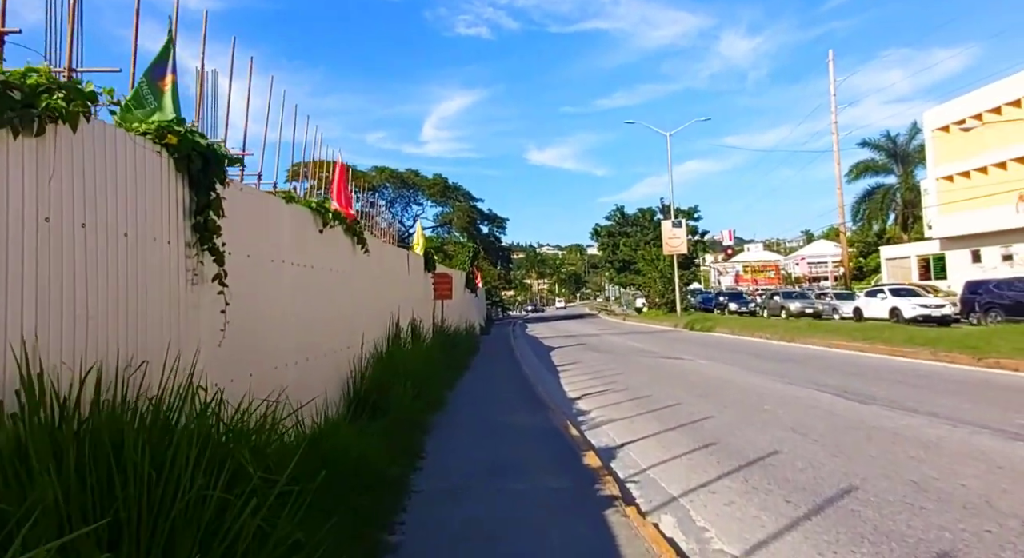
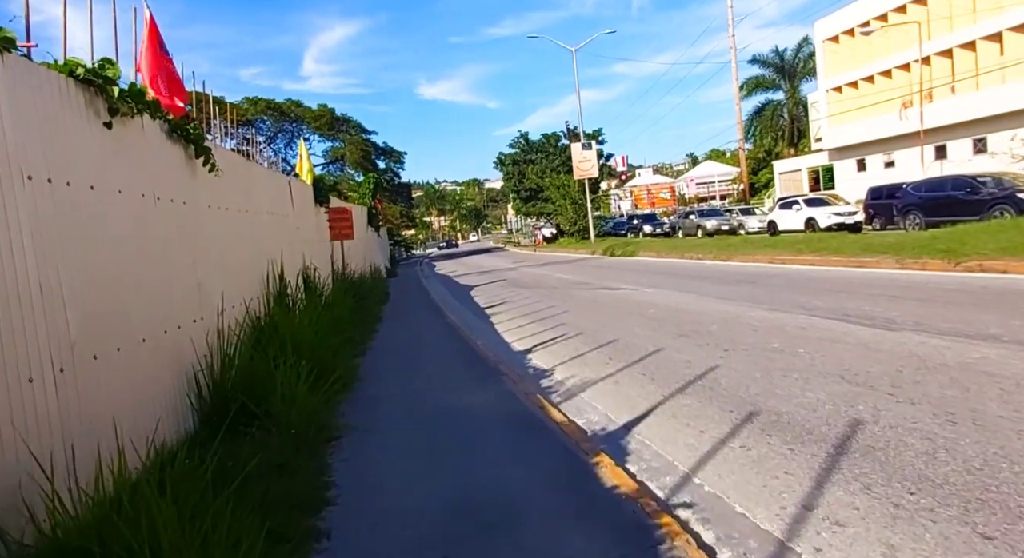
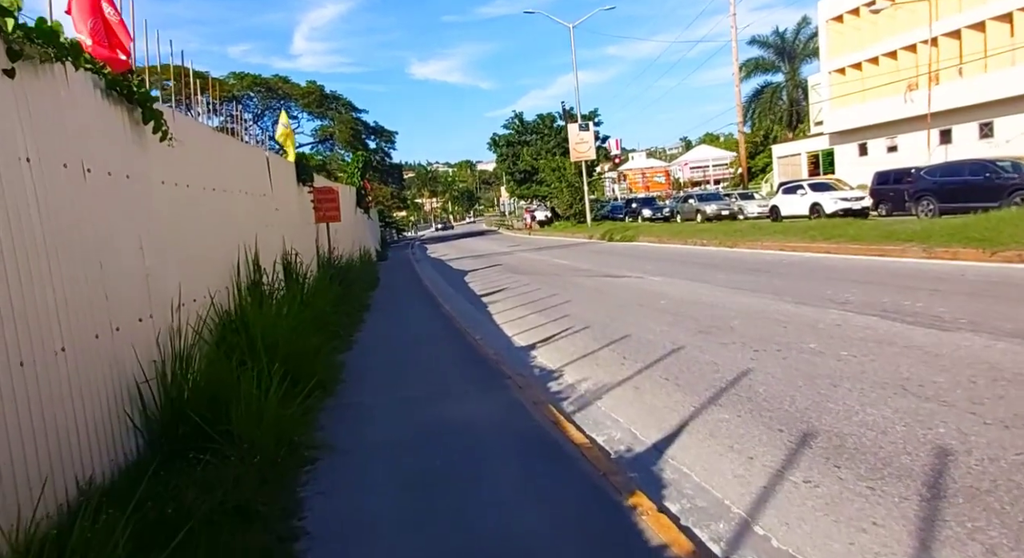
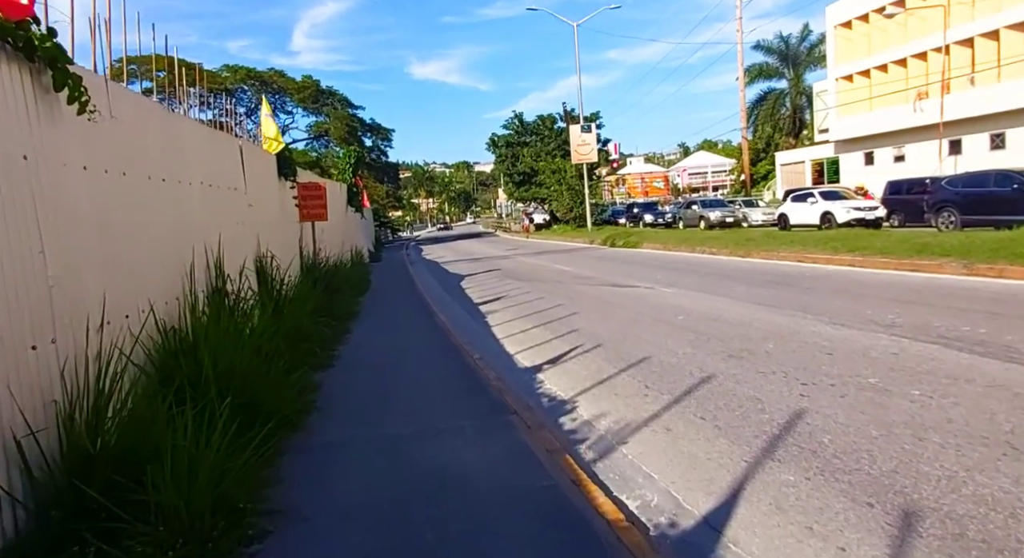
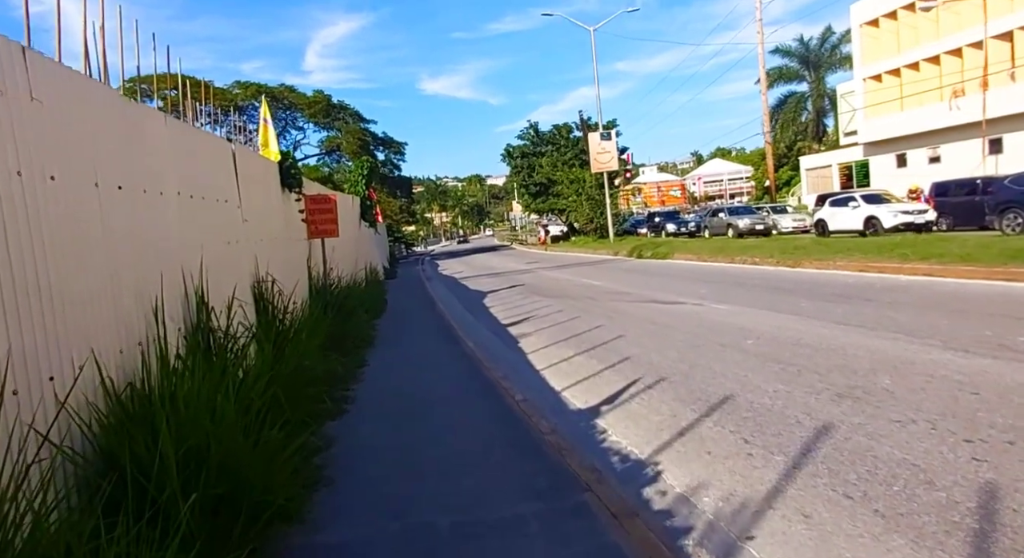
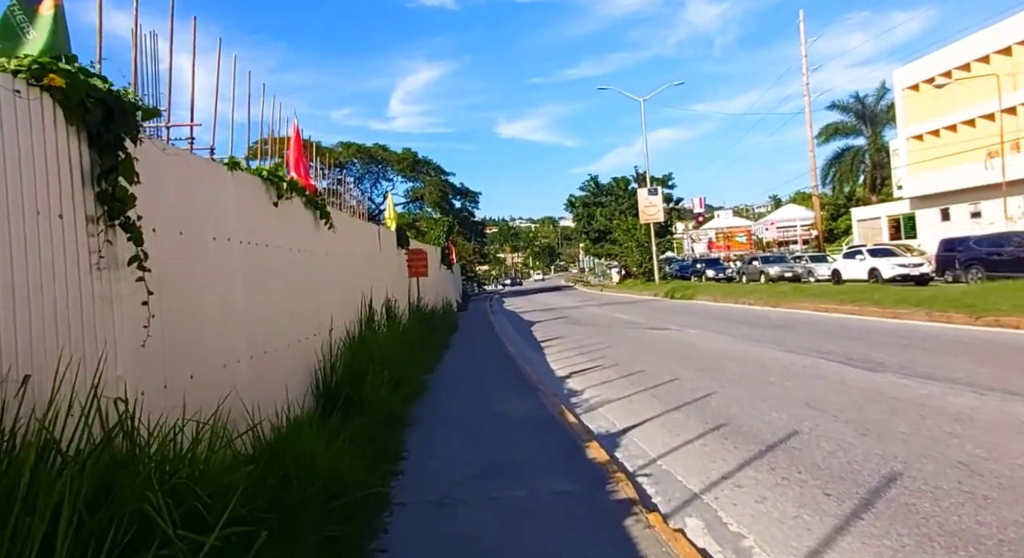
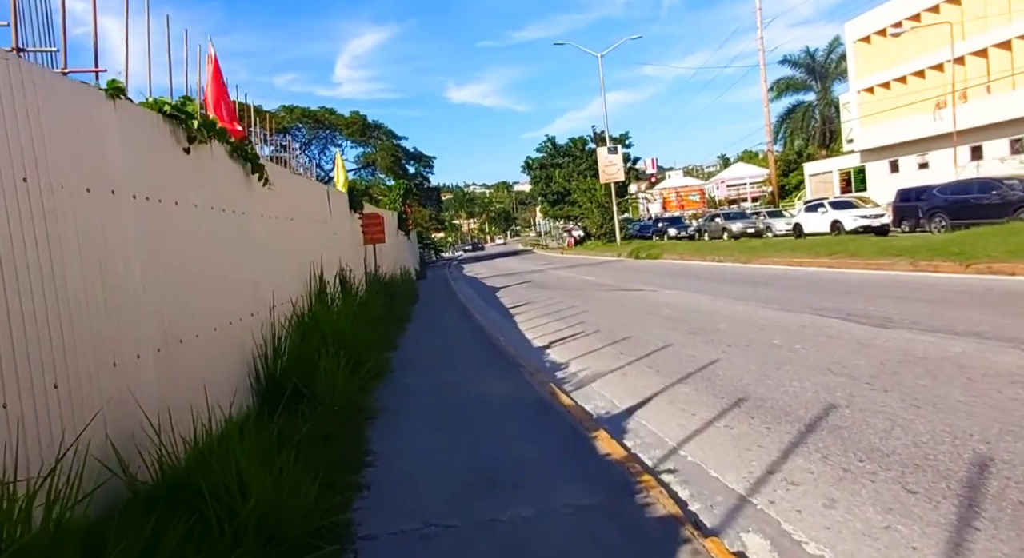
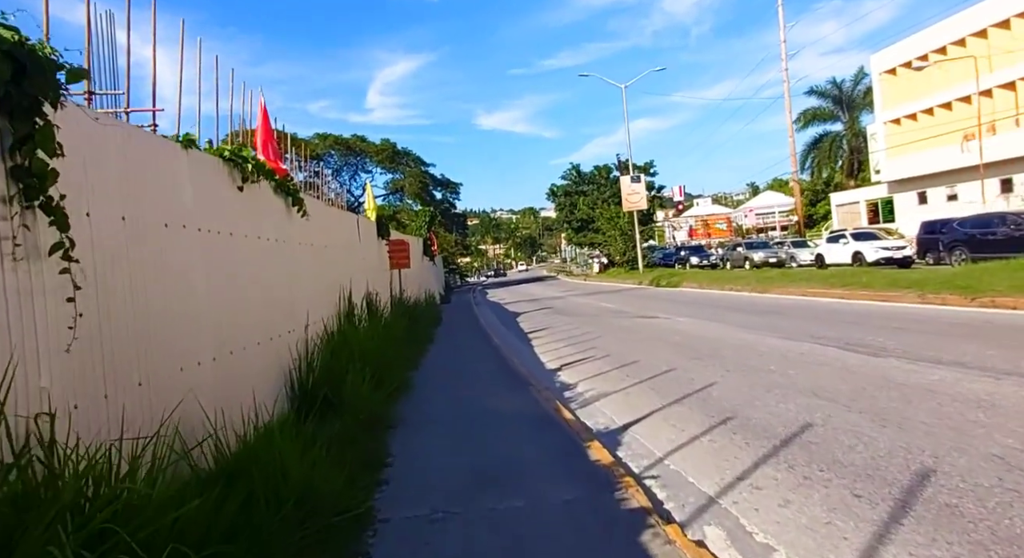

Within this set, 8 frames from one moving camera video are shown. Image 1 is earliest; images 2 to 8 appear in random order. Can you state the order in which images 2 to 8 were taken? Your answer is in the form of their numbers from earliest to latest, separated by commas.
6, 8, 7, 2, 3, 4, 5
